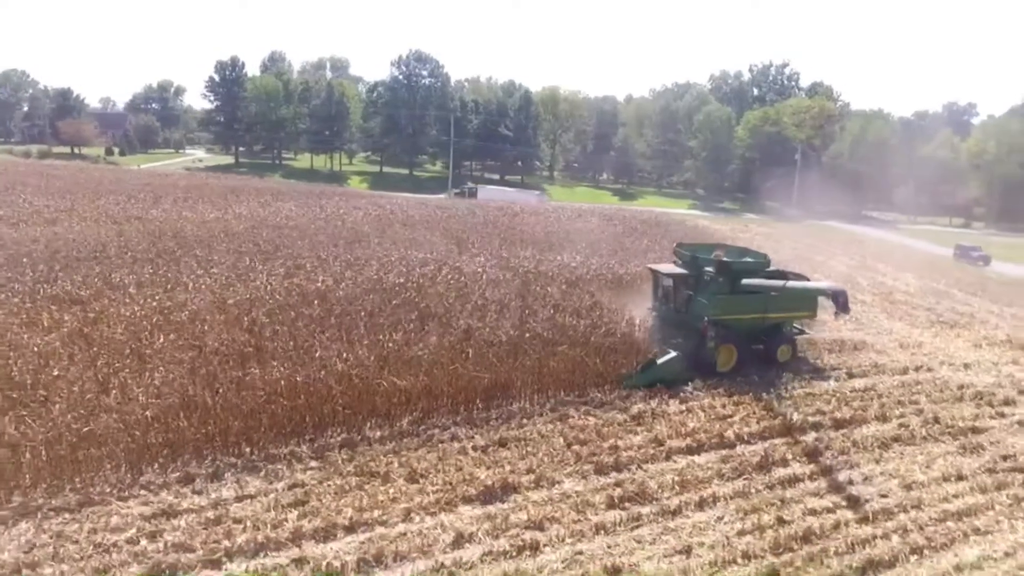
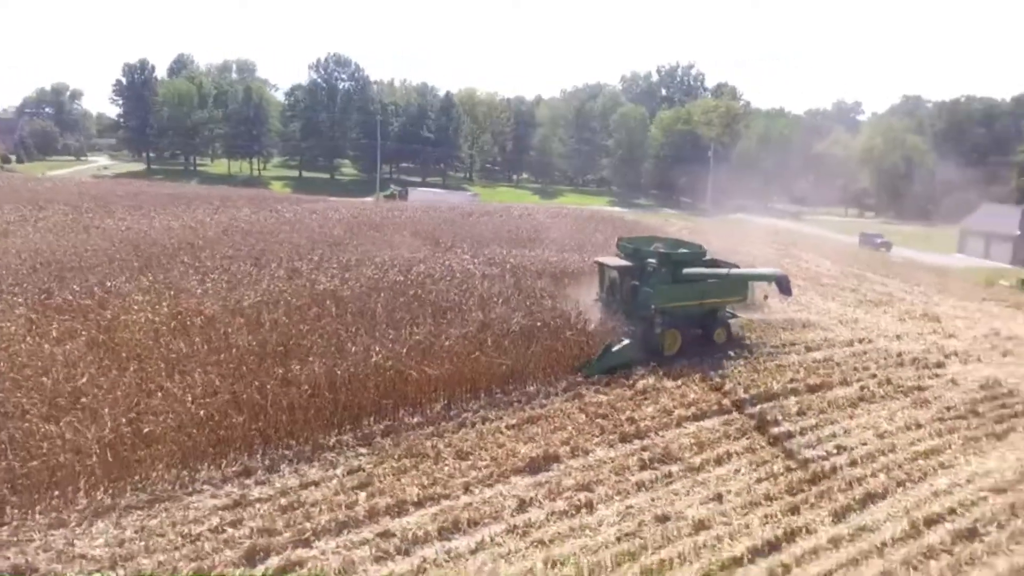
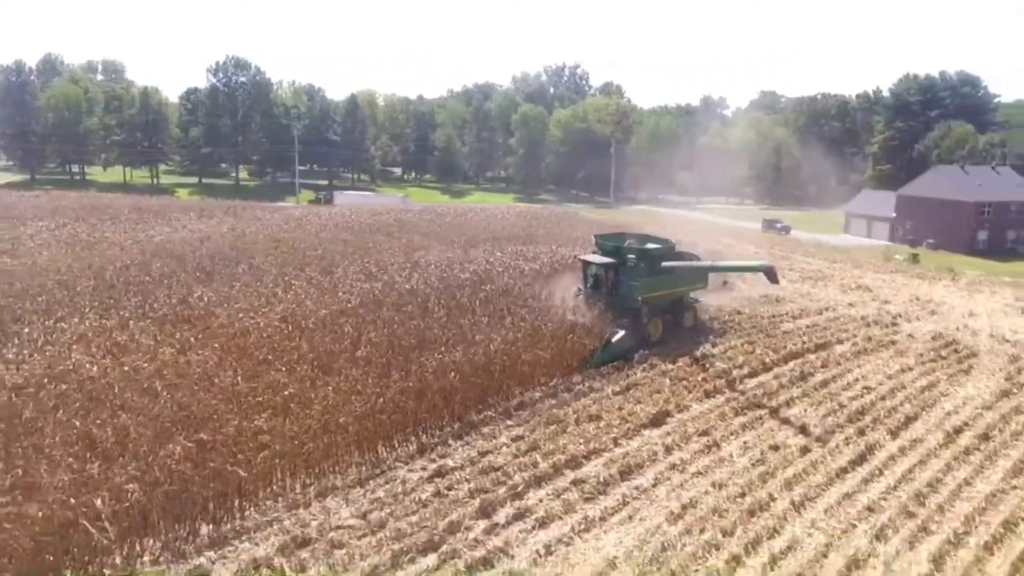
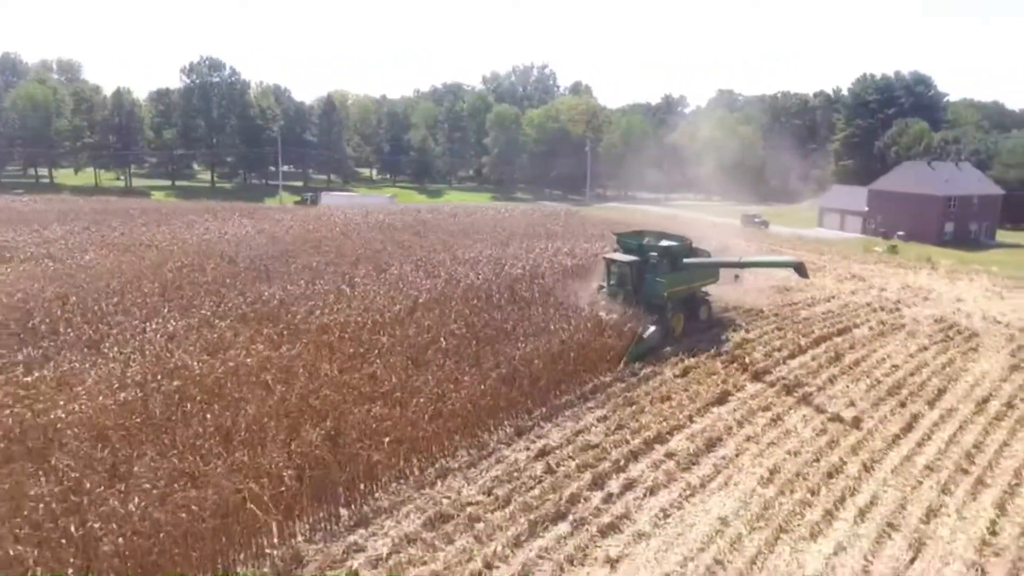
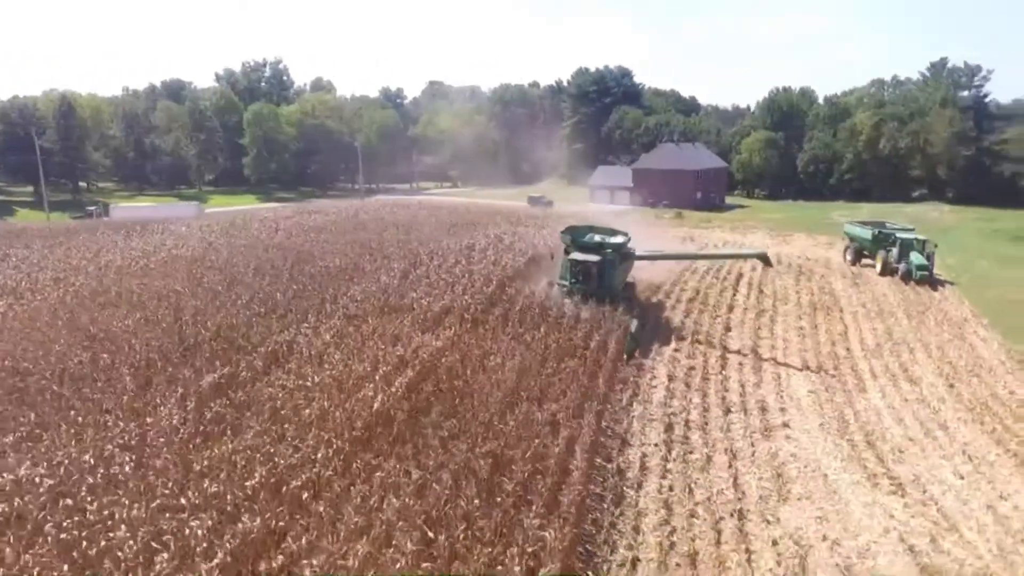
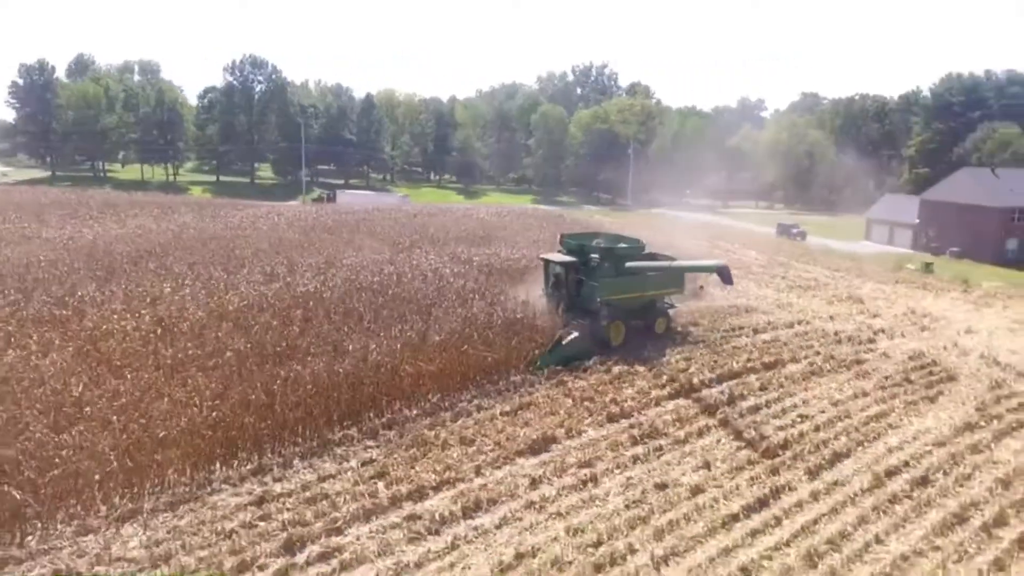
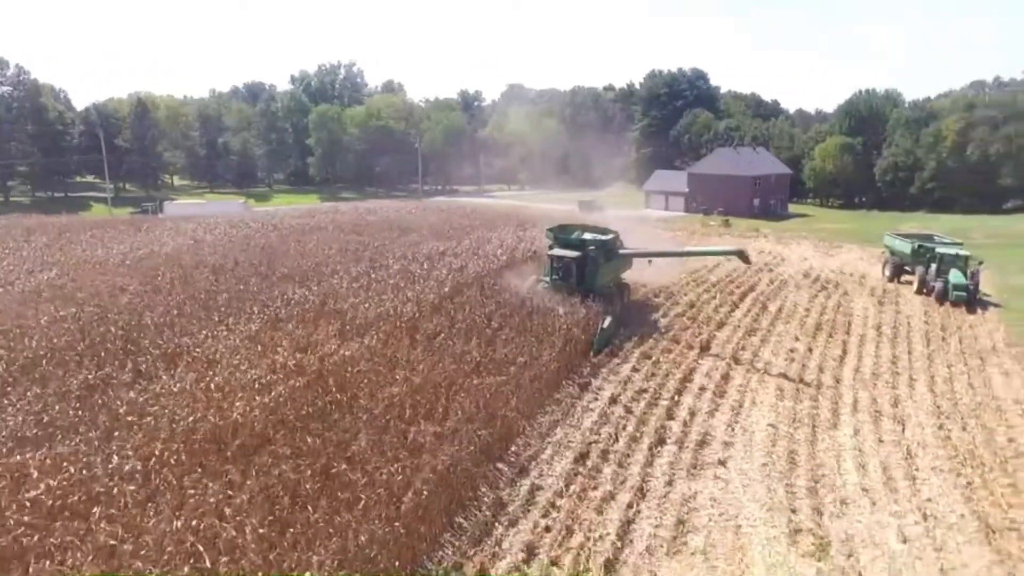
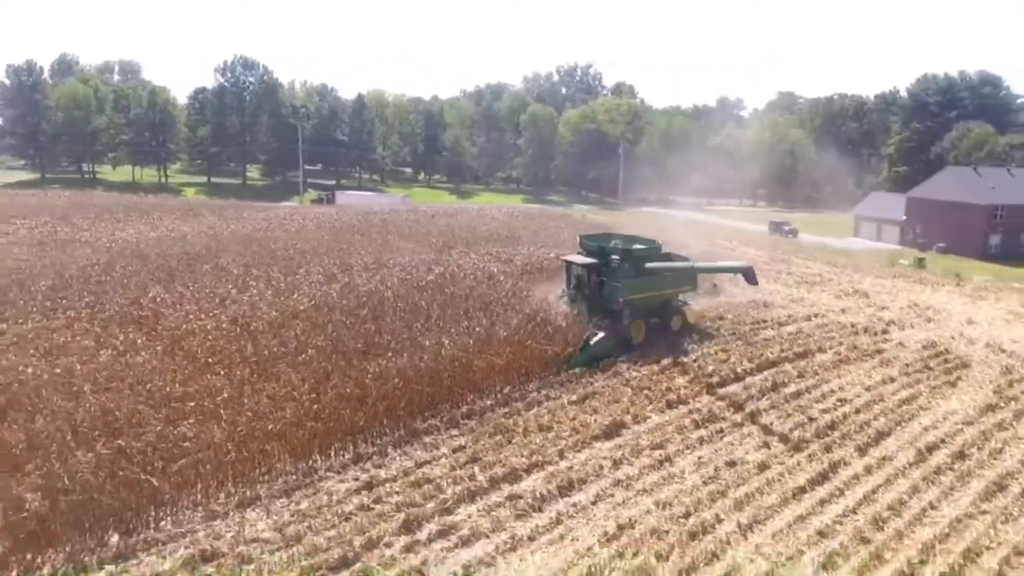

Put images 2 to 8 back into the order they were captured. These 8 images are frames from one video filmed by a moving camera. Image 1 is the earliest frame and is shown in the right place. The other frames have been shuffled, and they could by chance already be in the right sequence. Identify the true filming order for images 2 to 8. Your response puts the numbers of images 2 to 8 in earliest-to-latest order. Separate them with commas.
2, 6, 8, 3, 4, 7, 5
